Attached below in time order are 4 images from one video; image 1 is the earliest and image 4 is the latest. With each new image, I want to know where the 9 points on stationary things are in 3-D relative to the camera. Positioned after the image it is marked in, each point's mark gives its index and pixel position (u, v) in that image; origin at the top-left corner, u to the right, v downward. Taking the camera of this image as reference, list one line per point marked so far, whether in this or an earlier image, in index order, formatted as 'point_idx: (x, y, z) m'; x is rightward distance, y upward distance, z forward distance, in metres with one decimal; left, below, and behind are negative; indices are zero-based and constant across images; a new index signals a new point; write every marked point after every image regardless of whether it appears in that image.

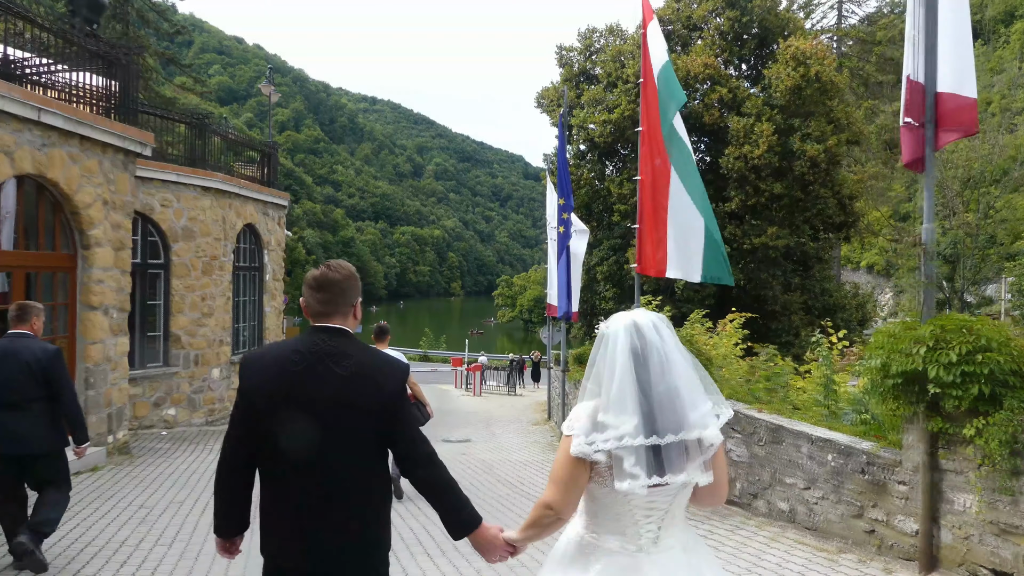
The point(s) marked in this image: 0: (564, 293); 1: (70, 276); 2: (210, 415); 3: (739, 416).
0: (+1.0, -0.1, +13.0) m
1: (-4.5, +0.1, +7.7) m
2: (-4.8, -2.0, +12.1) m
3: (+1.7, -1.0, +5.7) m
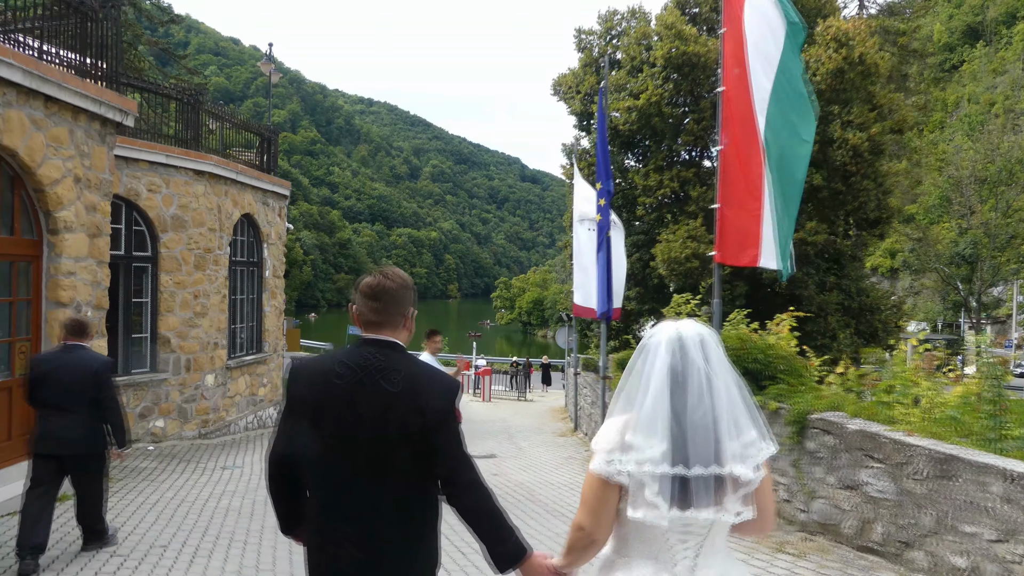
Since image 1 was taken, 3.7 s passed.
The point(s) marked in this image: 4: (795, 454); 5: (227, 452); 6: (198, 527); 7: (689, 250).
0: (+1.4, -0.1, +11.8) m
1: (-4.1, +0.2, +6.4) m
2: (-4.4, -2.0, +10.8) m
3: (+2.2, -0.9, +4.5) m
4: (+2.0, -1.2, +5.2) m
5: (-3.8, -2.2, +10.2) m
6: (-2.5, -1.9, +6.0) m
7: (+3.7, +0.8, +15.6) m
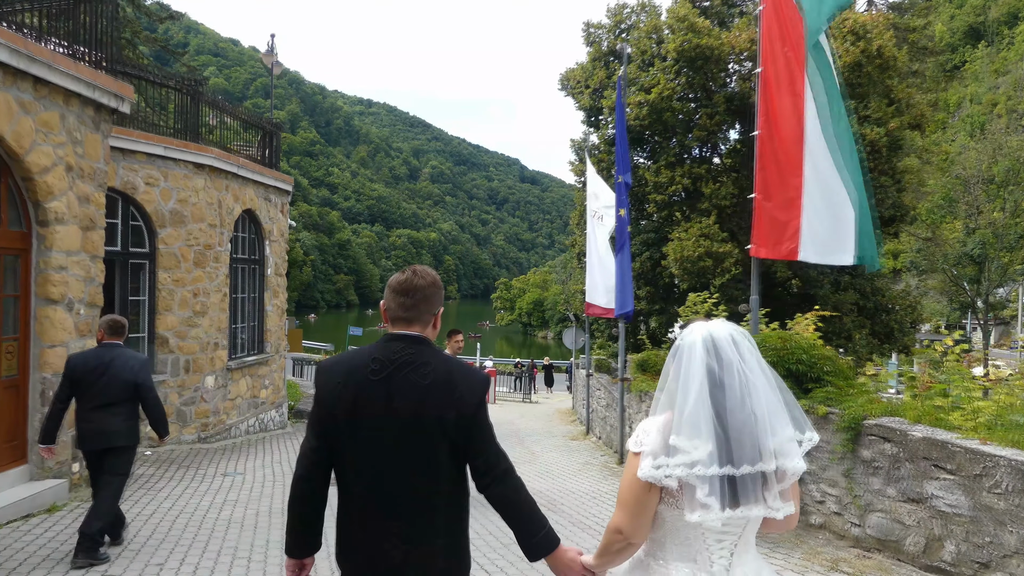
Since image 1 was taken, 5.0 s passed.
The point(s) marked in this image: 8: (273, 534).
0: (+1.6, 0.0, +11.3) m
1: (-3.9, +0.2, +6.0) m
2: (-4.3, -2.0, +10.3) m
3: (+2.4, -0.9, +4.0) m
4: (+2.2, -1.1, +4.8) m
5: (-3.7, -2.2, +9.7) m
6: (-2.3, -1.9, +5.6) m
7: (+3.8, +0.8, +15.2) m
8: (-1.9, -1.9, +6.0) m
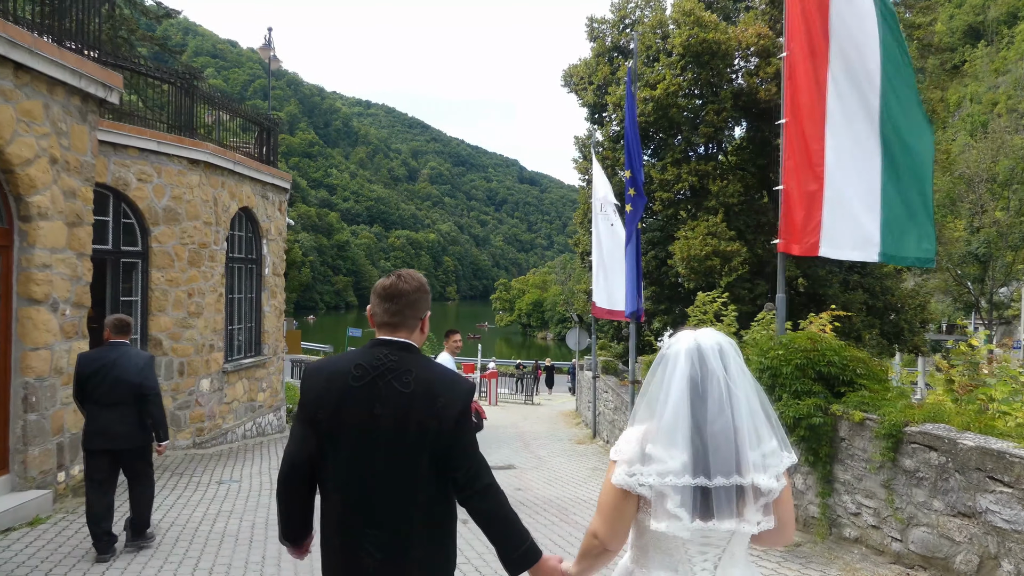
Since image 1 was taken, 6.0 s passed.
0: (+1.7, 0.0, +11.0) m
1: (-3.8, +0.2, +5.7) m
2: (-4.2, -2.0, +10.0) m
3: (+2.4, -0.8, +3.7) m
4: (+2.2, -1.1, +4.5) m
5: (-3.6, -2.2, +9.4) m
6: (-2.3, -1.9, +5.2) m
7: (+3.9, +0.8, +14.9) m
8: (-1.8, -1.9, +5.6) m
